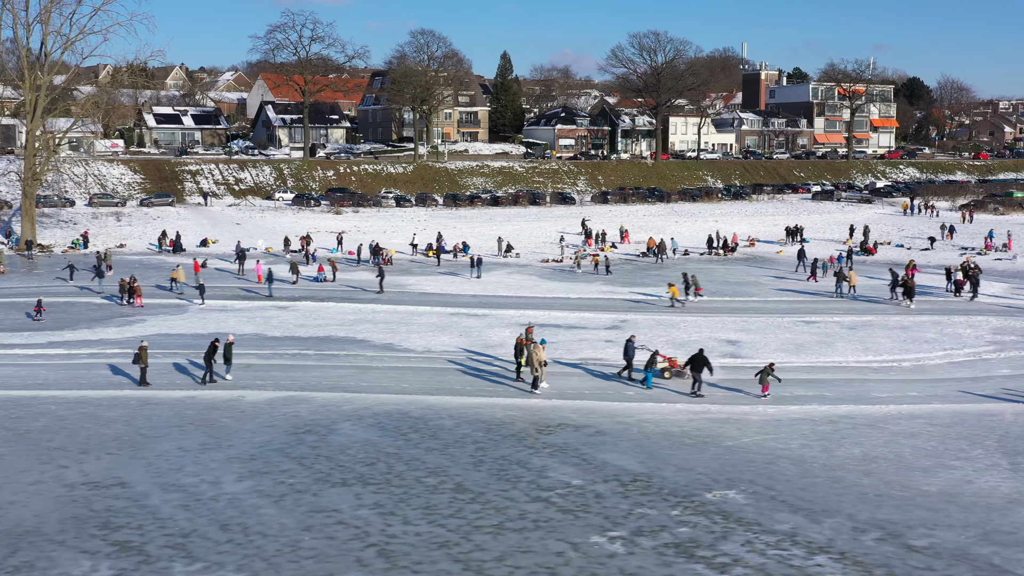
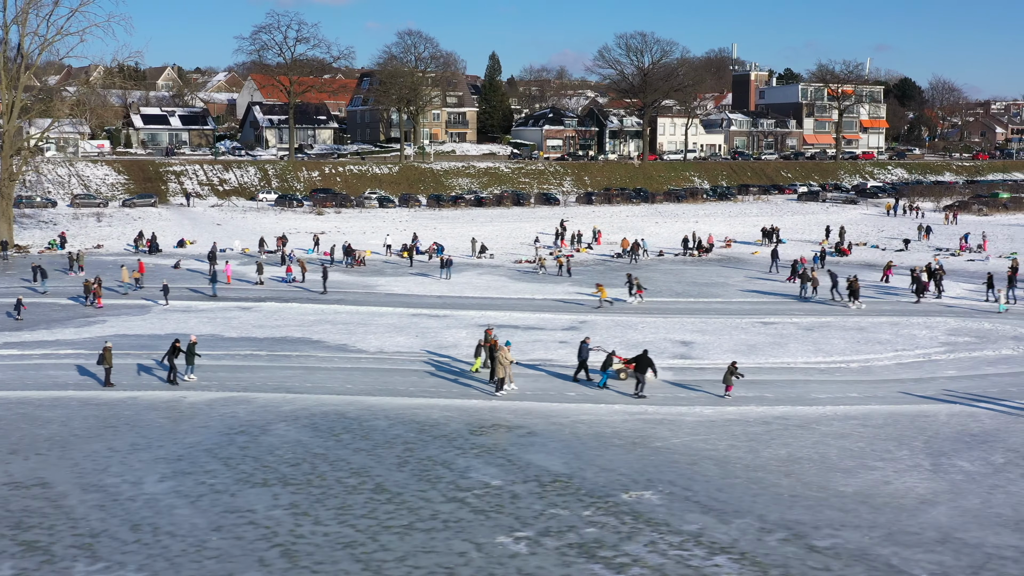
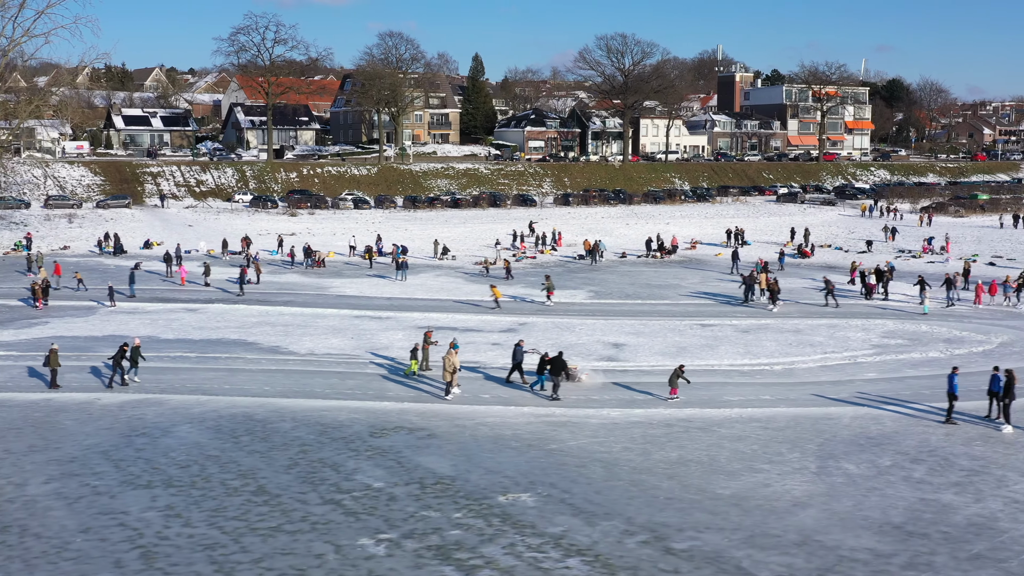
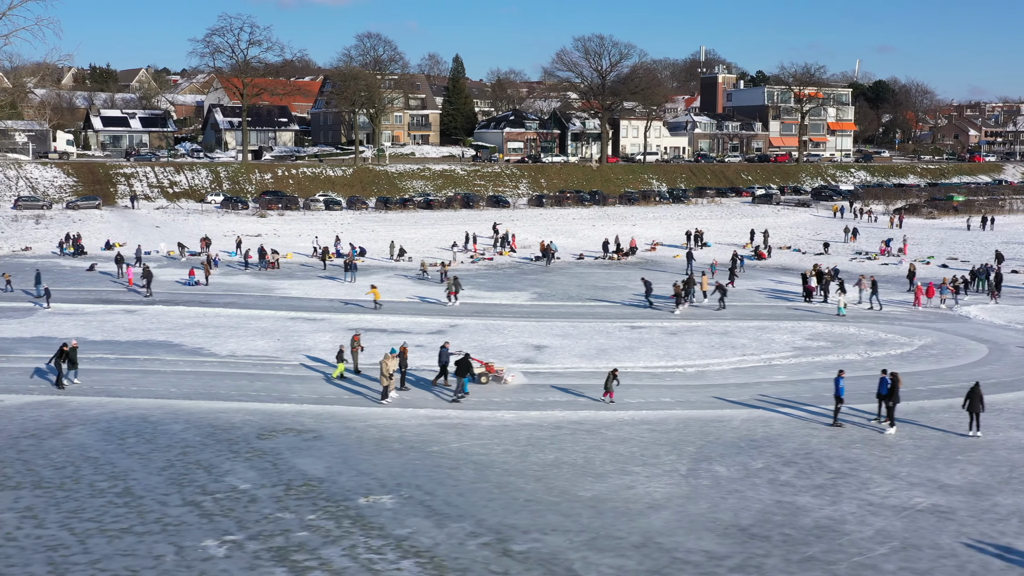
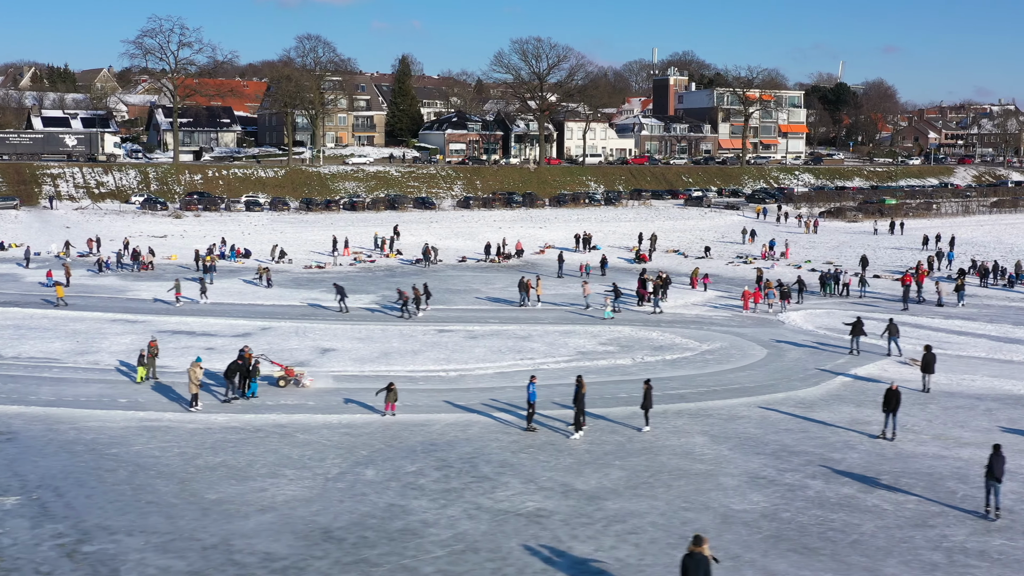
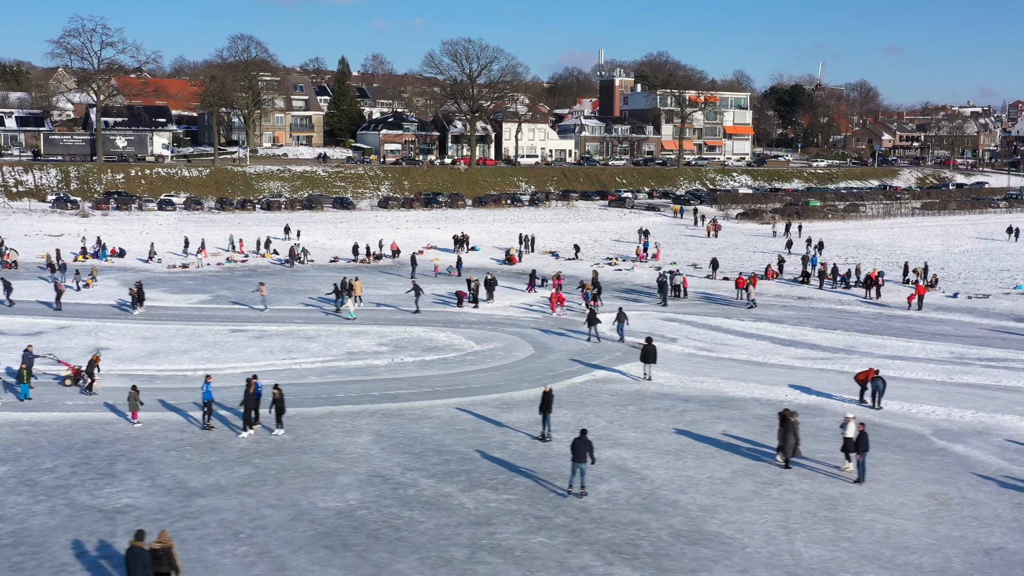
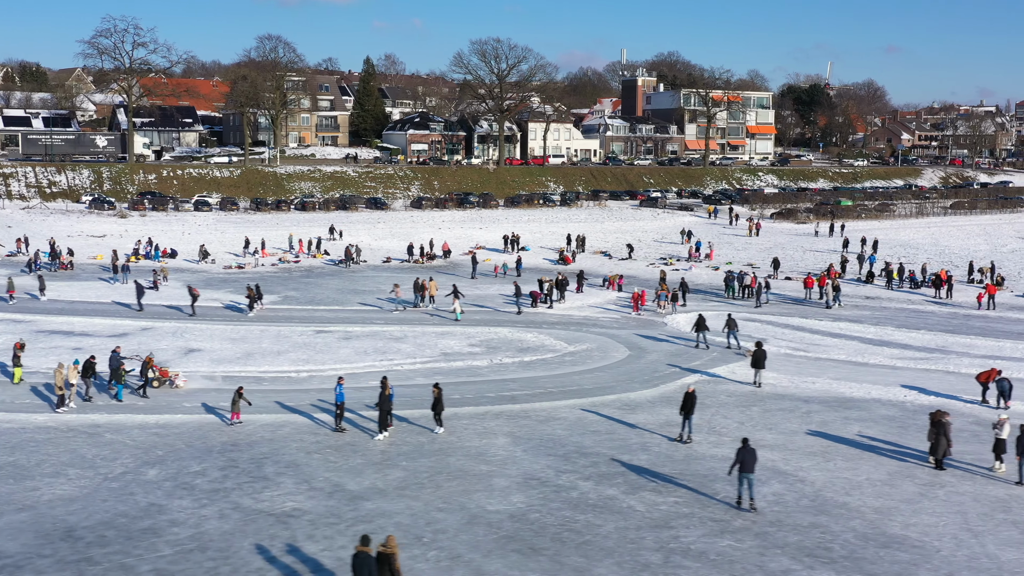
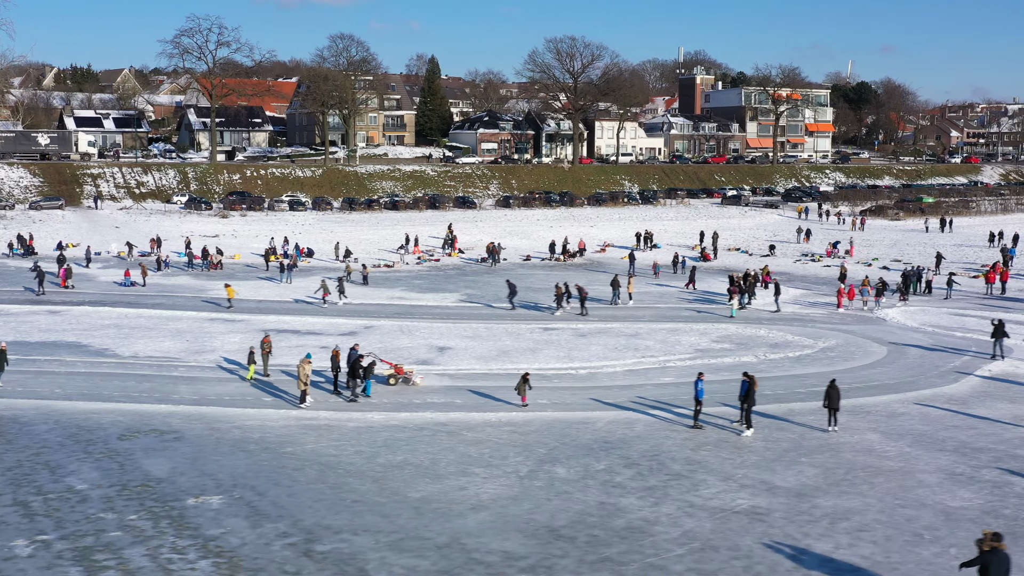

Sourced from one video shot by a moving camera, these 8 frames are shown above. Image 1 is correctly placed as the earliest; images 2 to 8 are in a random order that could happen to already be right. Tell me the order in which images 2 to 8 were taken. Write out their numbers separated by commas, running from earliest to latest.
2, 3, 4, 8, 5, 7, 6
